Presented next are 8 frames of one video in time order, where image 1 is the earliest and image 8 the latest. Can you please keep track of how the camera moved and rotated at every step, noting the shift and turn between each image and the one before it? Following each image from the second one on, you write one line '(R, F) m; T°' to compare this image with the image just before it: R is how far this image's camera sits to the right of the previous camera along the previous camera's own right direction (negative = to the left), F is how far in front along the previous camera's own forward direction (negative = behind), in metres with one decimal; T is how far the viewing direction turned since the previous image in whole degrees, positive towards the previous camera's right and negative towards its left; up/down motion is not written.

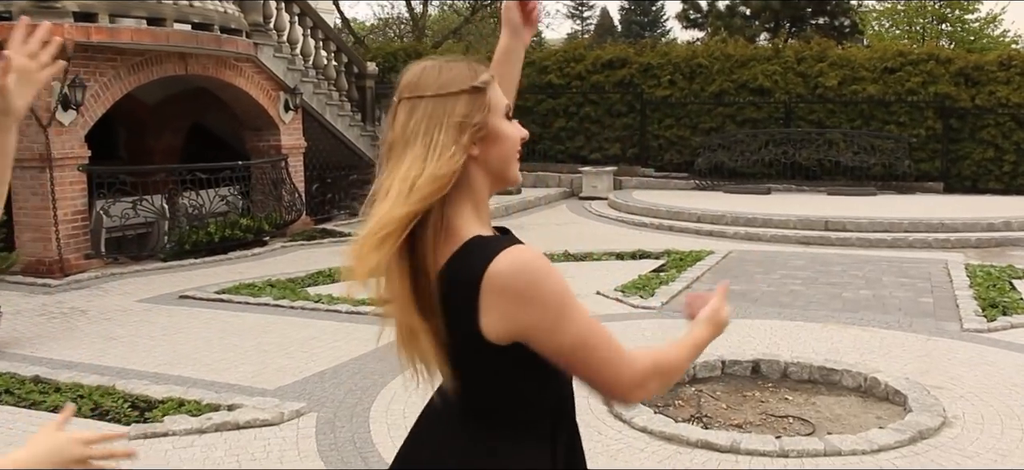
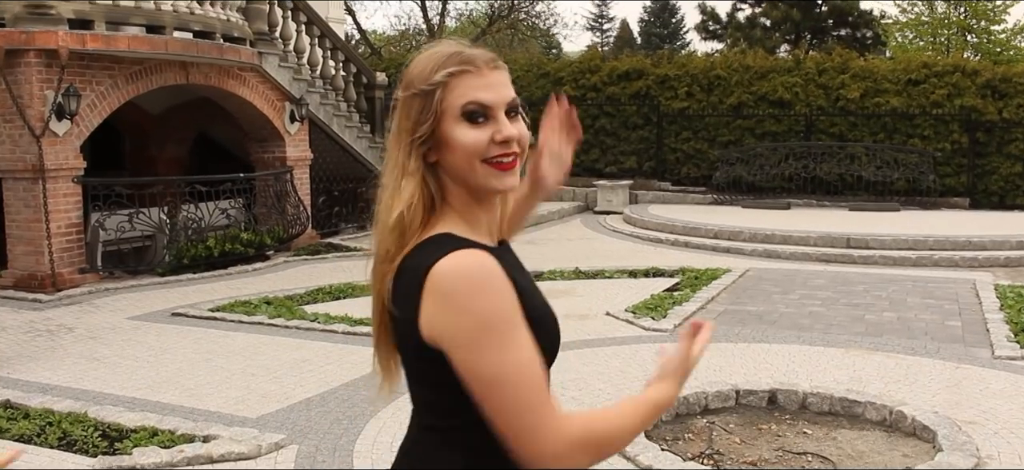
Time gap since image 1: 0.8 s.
(+0.1, +0.4) m; -1°
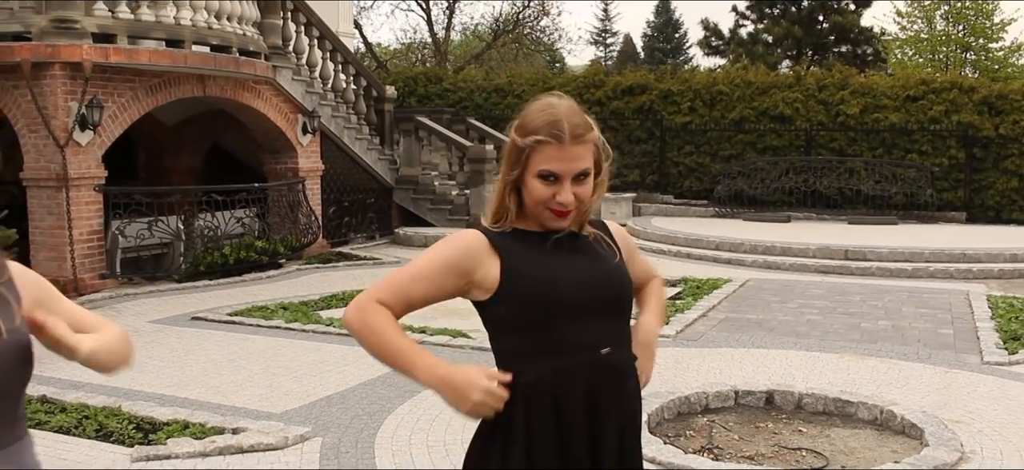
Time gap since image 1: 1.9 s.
(0.0, -0.3) m; 0°
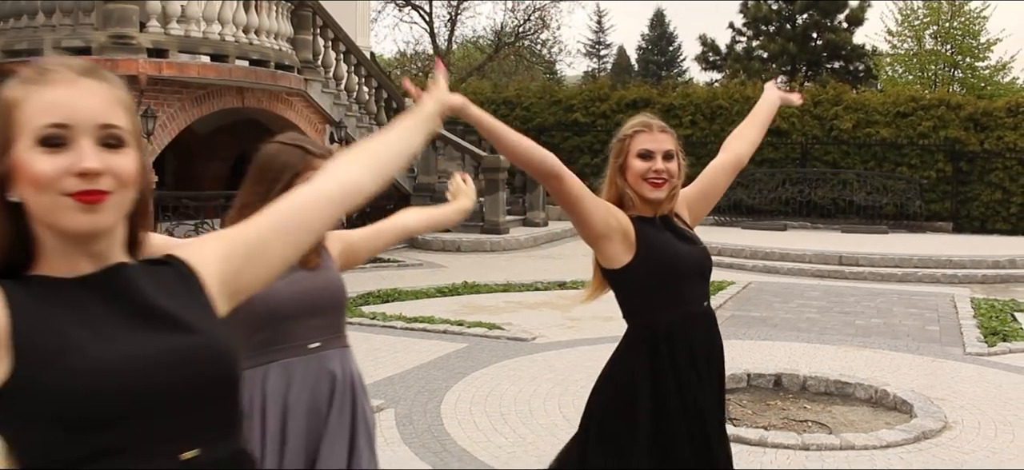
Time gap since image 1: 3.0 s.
(-0.3, -0.8) m; +1°
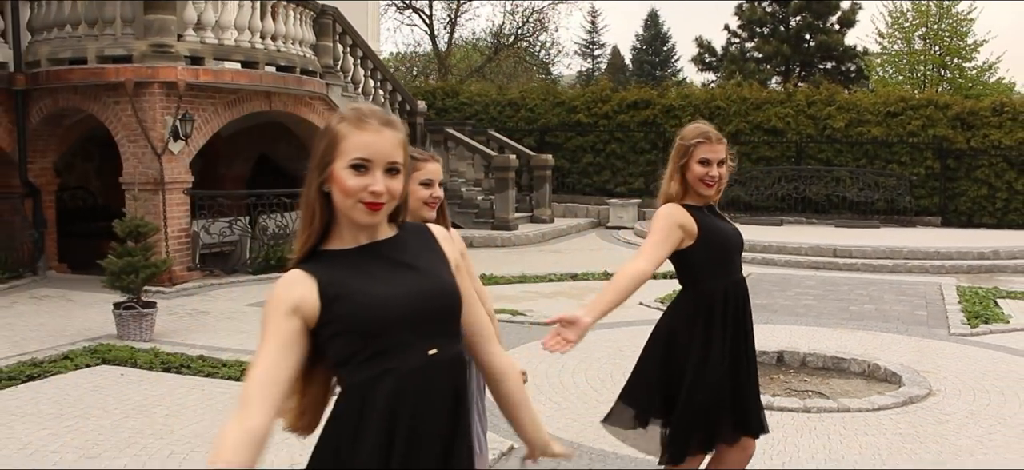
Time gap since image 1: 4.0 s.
(-0.2, -0.7) m; 0°
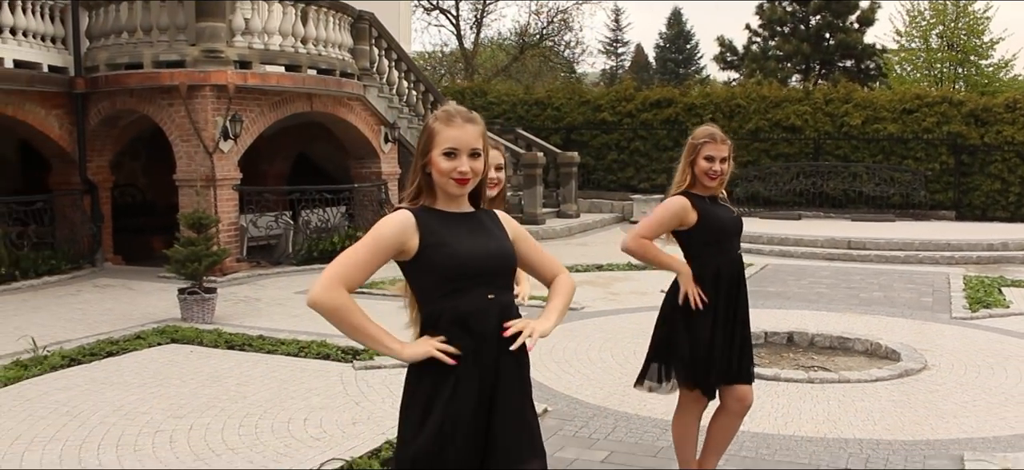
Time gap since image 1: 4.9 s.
(-0.1, -0.7) m; -1°
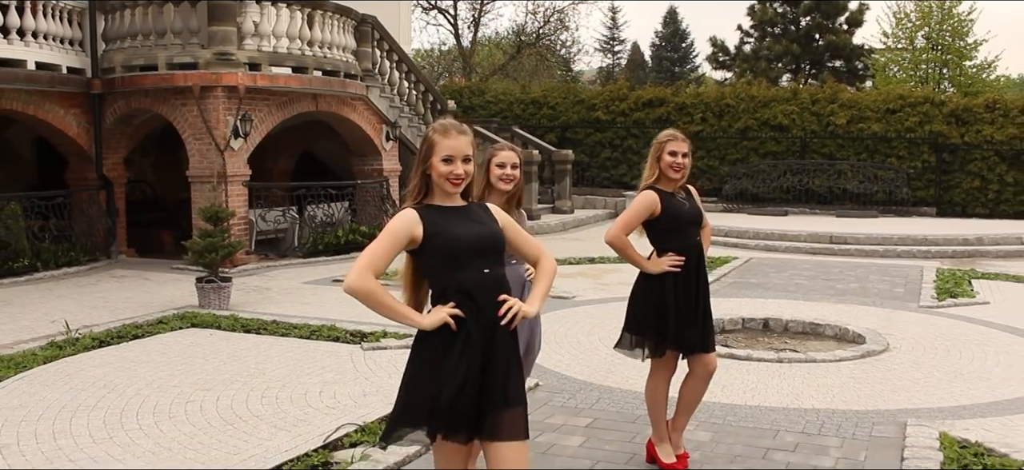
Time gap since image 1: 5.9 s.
(0.0, -0.6) m; 0°
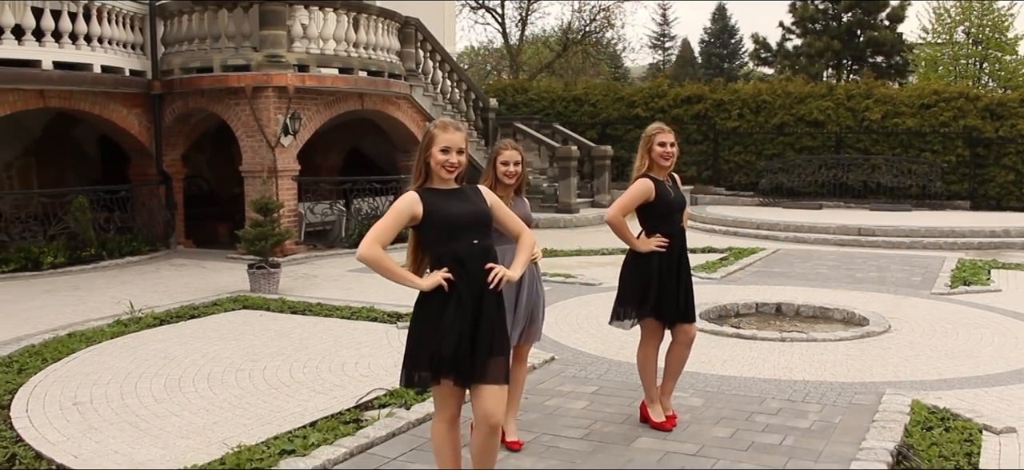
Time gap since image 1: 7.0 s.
(+0.2, -0.6) m; -3°
